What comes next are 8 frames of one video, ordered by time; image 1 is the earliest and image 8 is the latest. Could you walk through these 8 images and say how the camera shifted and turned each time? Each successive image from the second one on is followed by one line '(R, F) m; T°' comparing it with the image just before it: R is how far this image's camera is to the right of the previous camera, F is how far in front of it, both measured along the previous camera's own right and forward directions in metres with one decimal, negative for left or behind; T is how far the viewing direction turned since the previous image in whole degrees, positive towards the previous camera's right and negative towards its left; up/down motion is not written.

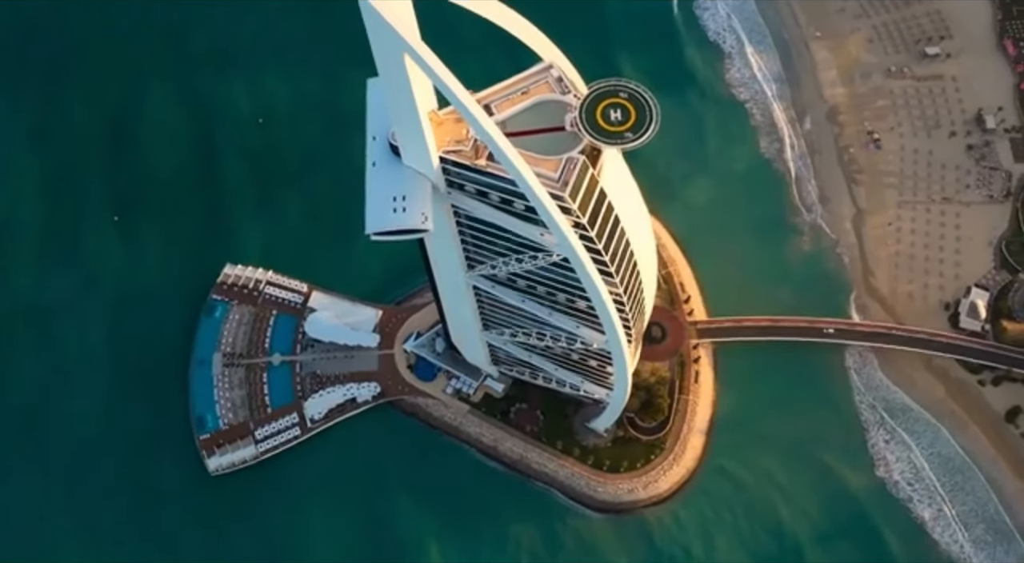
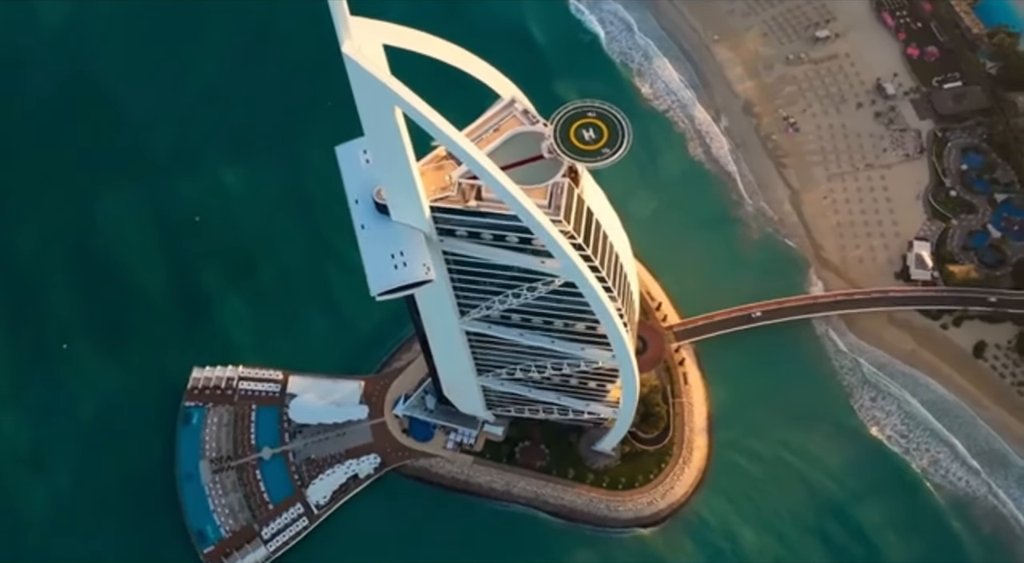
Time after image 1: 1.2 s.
(-5.8, -0.1) m; +6°
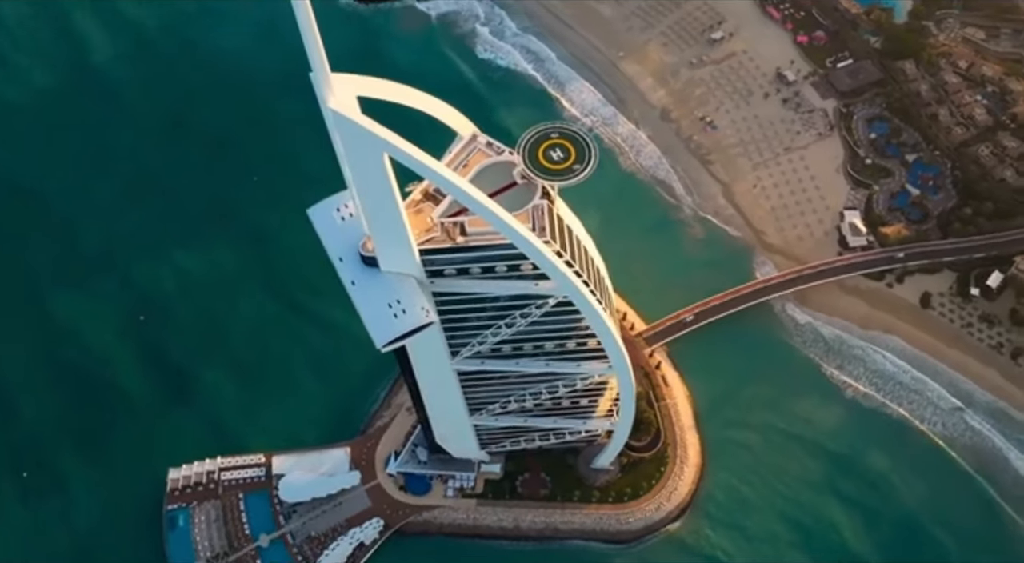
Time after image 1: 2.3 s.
(-5.2, -0.2) m; +6°
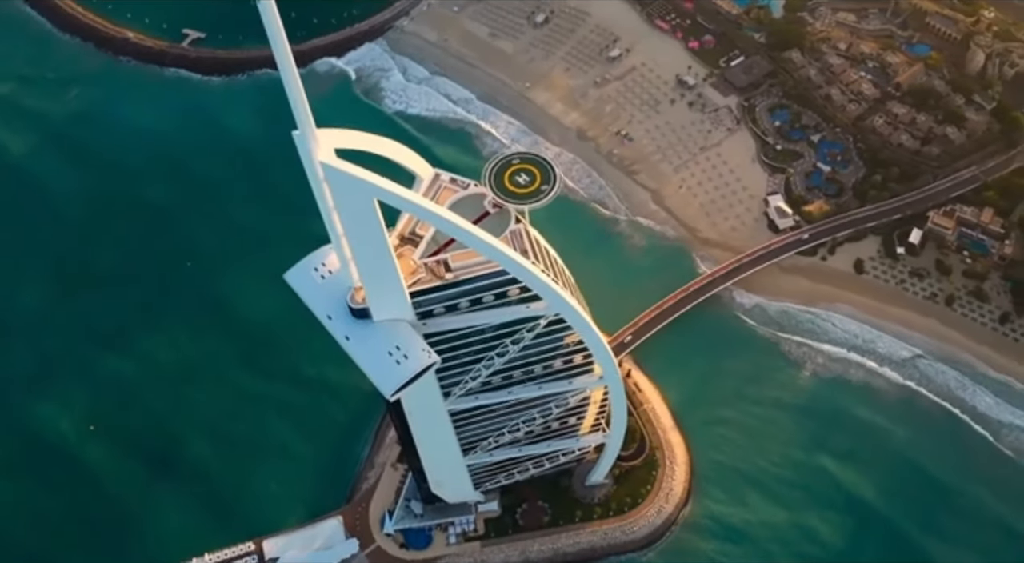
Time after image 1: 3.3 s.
(-5.3, -0.3) m; +6°
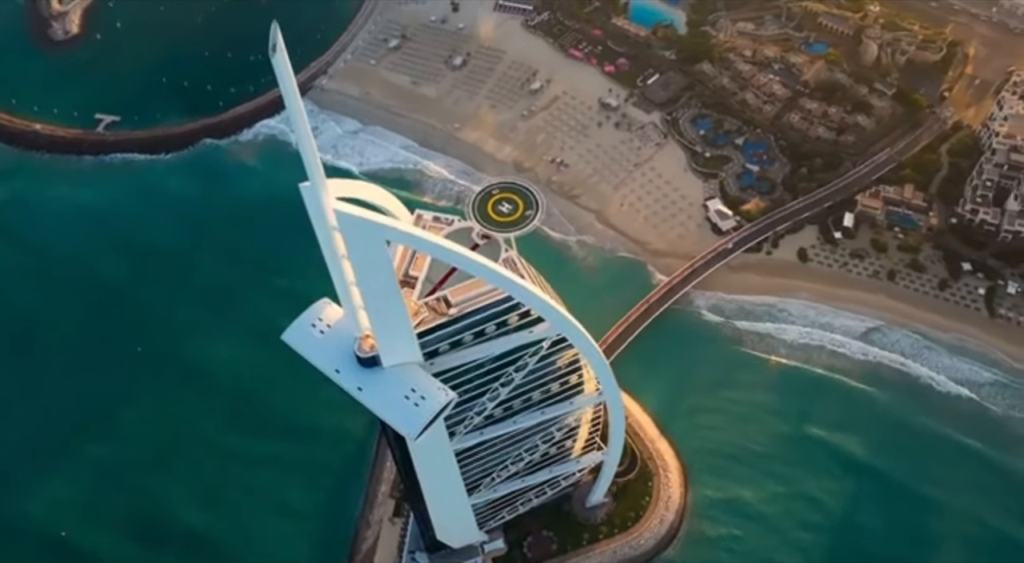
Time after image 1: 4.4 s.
(-5.4, -0.3) m; +6°
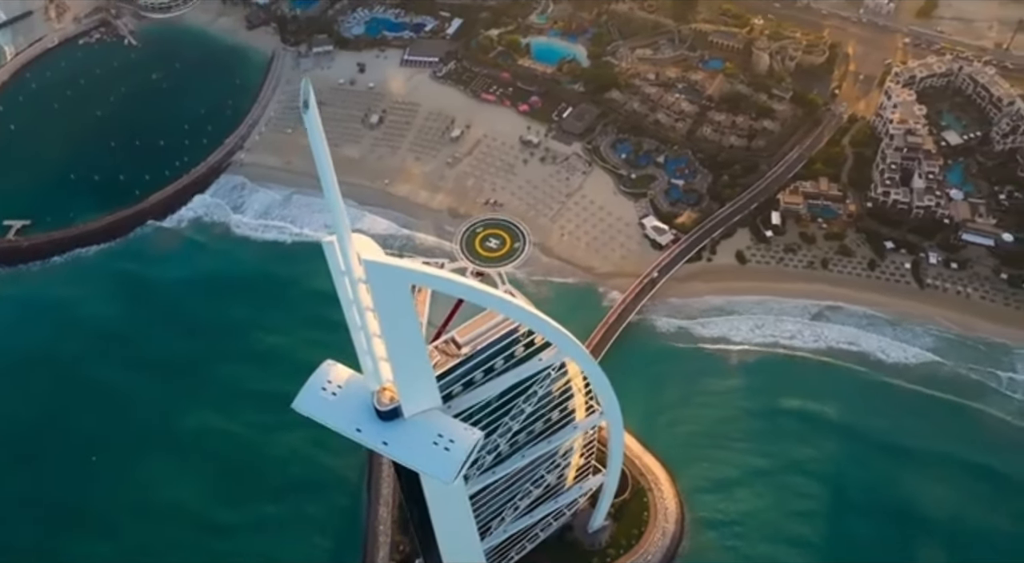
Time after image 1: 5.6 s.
(-6.4, -0.4) m; +7°
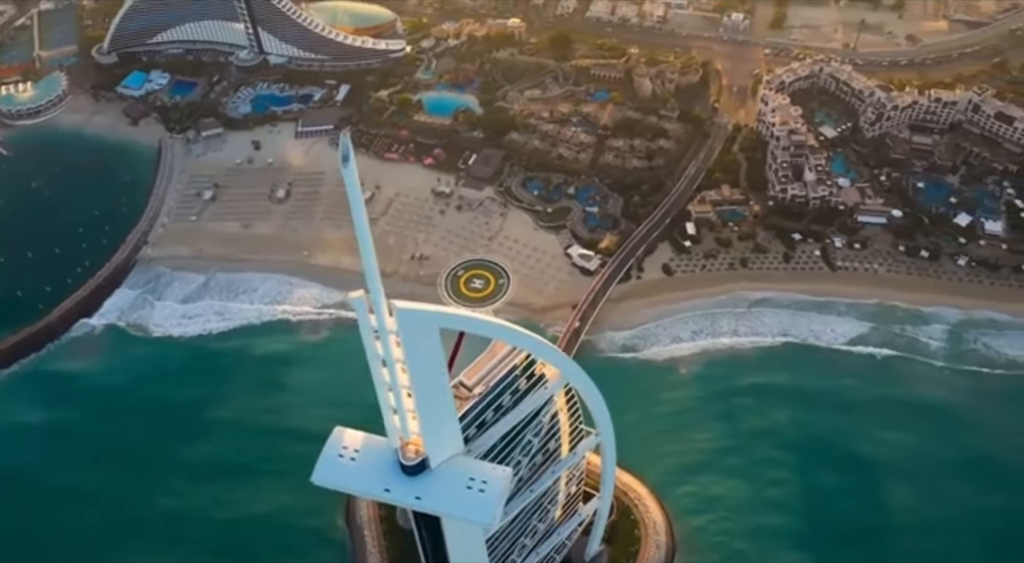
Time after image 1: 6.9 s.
(-7.4, -0.3) m; +8°
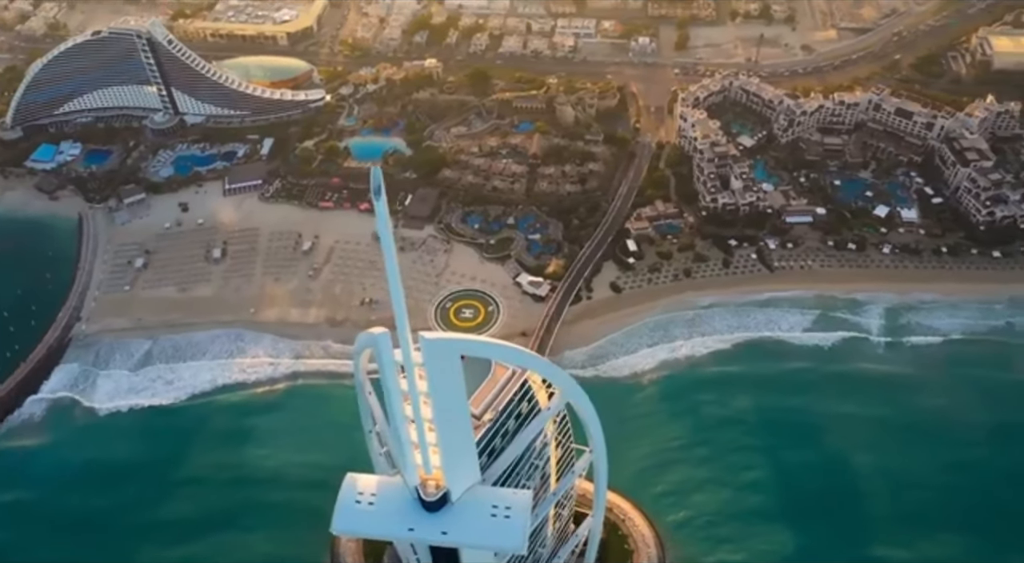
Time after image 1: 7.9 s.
(-5.3, -0.4) m; +6°
